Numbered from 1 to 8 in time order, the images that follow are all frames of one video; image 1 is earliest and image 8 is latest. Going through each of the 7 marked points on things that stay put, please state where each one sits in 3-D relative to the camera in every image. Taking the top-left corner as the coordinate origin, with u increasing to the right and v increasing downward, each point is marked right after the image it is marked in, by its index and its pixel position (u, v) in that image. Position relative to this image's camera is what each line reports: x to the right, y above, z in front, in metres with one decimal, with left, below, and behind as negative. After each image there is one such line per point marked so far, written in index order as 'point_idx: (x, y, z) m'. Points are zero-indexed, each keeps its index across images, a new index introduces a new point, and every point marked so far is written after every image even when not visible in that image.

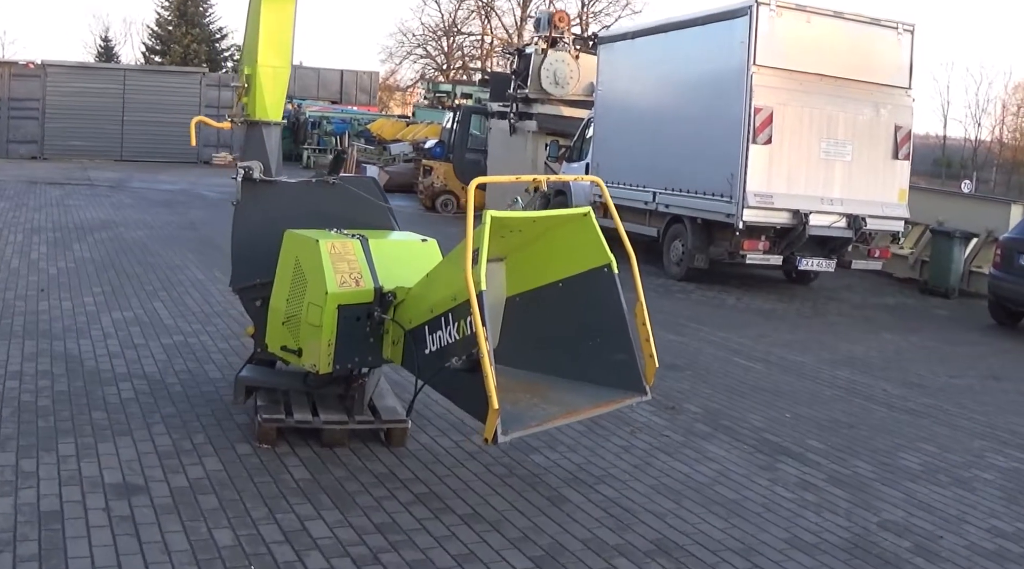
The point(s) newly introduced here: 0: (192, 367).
0: (-2.3, -0.6, +7.1) m
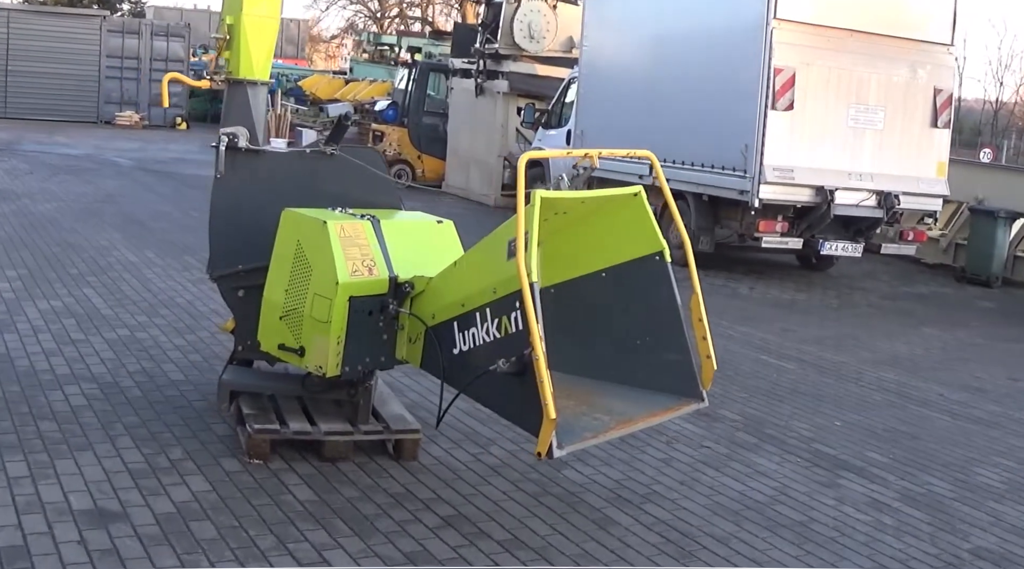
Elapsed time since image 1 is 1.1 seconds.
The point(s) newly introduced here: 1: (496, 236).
0: (-2.2, -0.5, +6.2) m
1: (-0.1, +0.2, +4.1) m
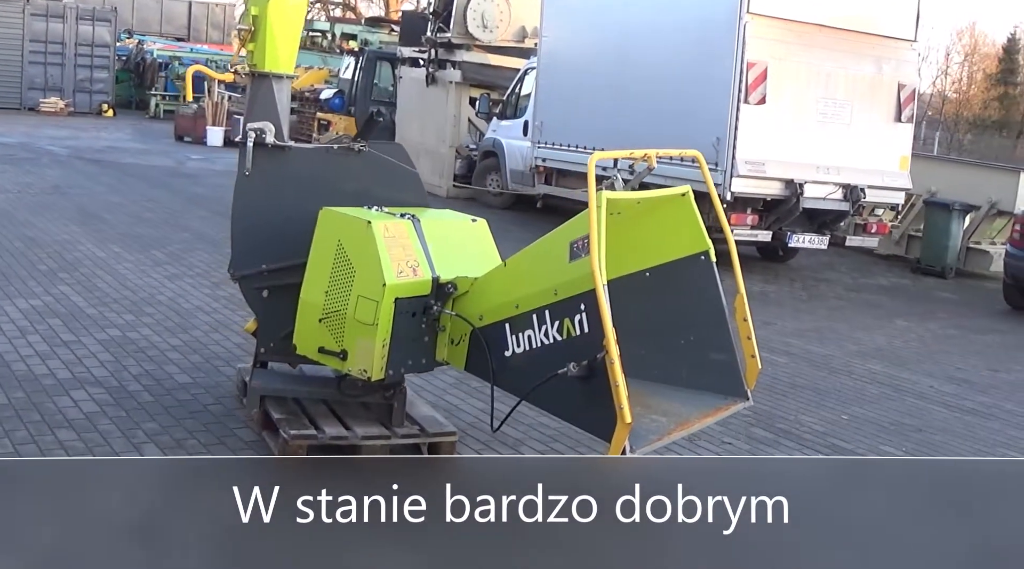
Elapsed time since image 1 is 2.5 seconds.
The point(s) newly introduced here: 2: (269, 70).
0: (-2.1, -0.5, +6.0) m
1: (+0.2, +0.2, +4.0) m
2: (-1.2, +1.0, +4.9) m
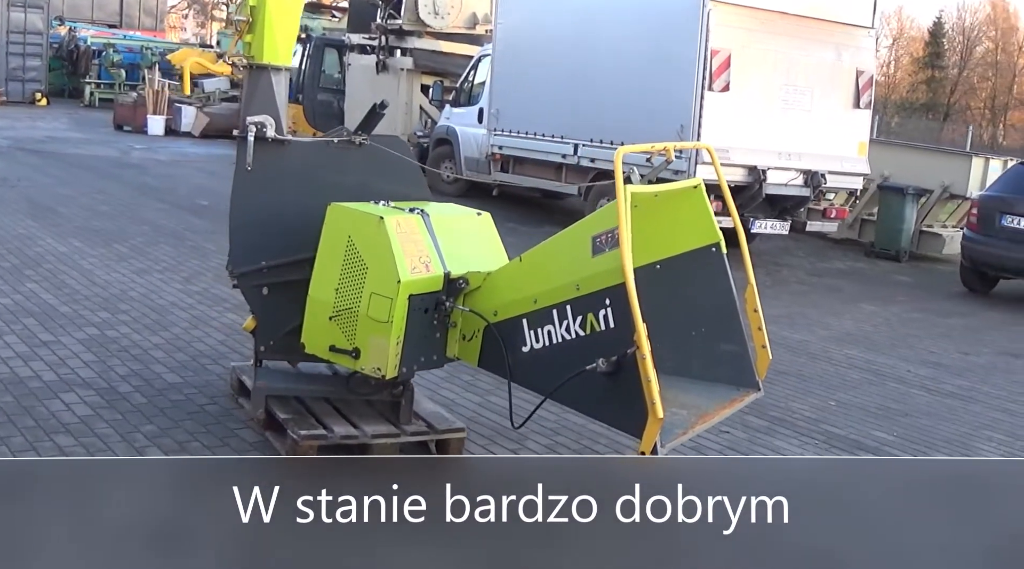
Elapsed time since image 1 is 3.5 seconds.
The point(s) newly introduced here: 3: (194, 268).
0: (-2.1, -0.5, +5.8) m
1: (+0.2, +0.2, +3.9) m
2: (-1.2, +1.1, +4.8) m
3: (-3.2, +0.2, +10.0) m
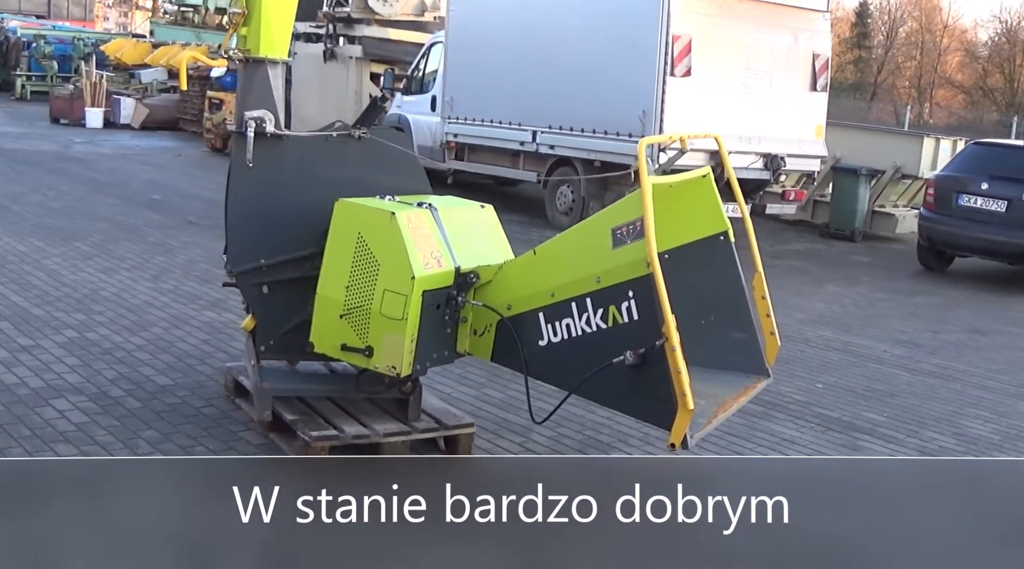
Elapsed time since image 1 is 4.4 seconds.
0: (-2.2, -0.5, +5.7) m
1: (+0.3, +0.2, +3.9) m
2: (-1.2, +1.1, +4.7) m
3: (-3.4, +0.2, +9.8) m
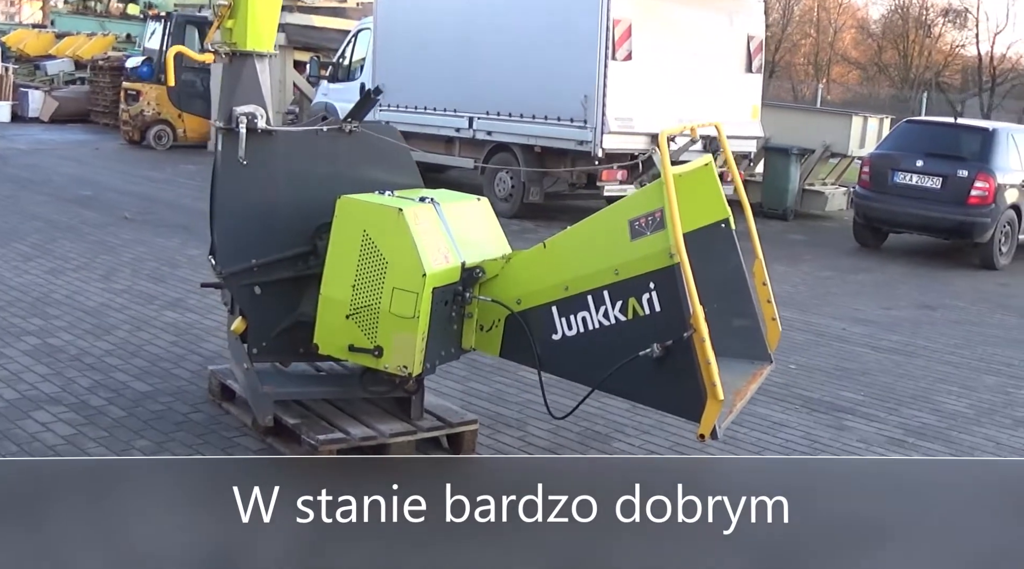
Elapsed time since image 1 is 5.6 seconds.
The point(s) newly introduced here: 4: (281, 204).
0: (-2.2, -0.5, +5.5) m
1: (+0.4, +0.3, +3.9) m
2: (-1.2, +1.1, +4.5) m
3: (-3.8, +0.2, +9.5) m
4: (-1.1, +0.4, +4.6) m
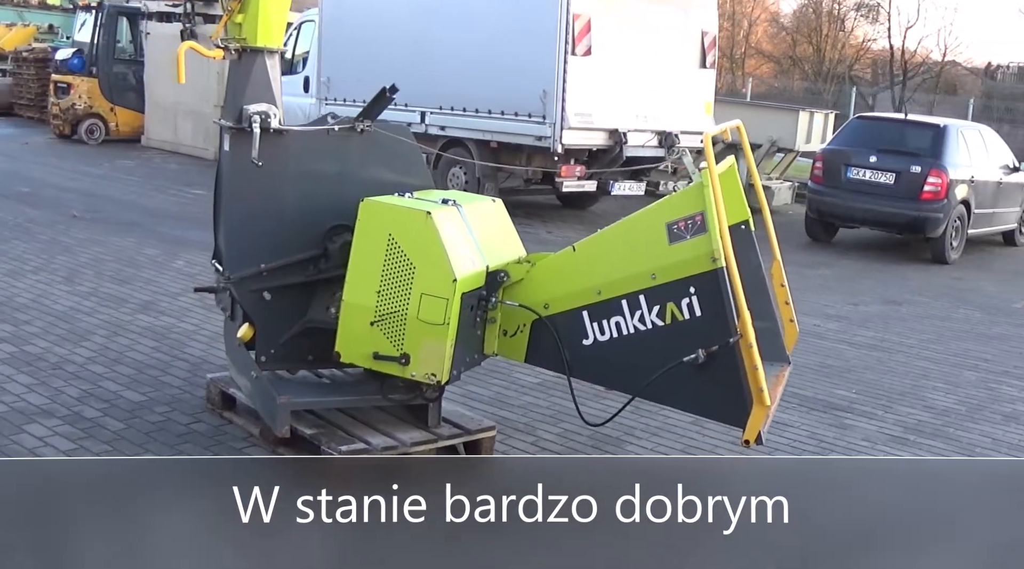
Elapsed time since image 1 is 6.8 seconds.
0: (-2.2, -0.5, +5.2) m
1: (+0.5, +0.3, +3.8) m
2: (-1.1, +1.0, +4.4) m
3: (-4.0, +0.2, +9.2) m
4: (-1.0, +0.3, +4.4) m
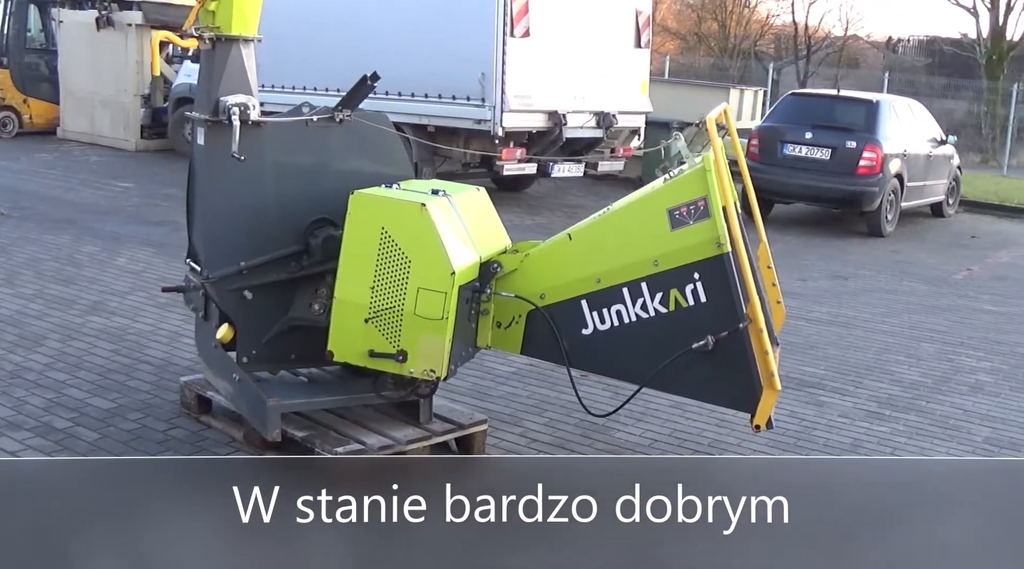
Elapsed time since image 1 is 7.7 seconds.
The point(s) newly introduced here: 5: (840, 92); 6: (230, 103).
0: (-2.3, -0.6, +5.0) m
1: (+0.5, +0.3, +3.7) m
2: (-1.2, +1.0, +4.2) m
3: (-4.4, +0.1, +8.8) m
4: (-1.0, +0.3, +4.3) m
5: (+4.5, +2.6, +13.7) m
6: (-1.2, +0.7, +4.1) m
